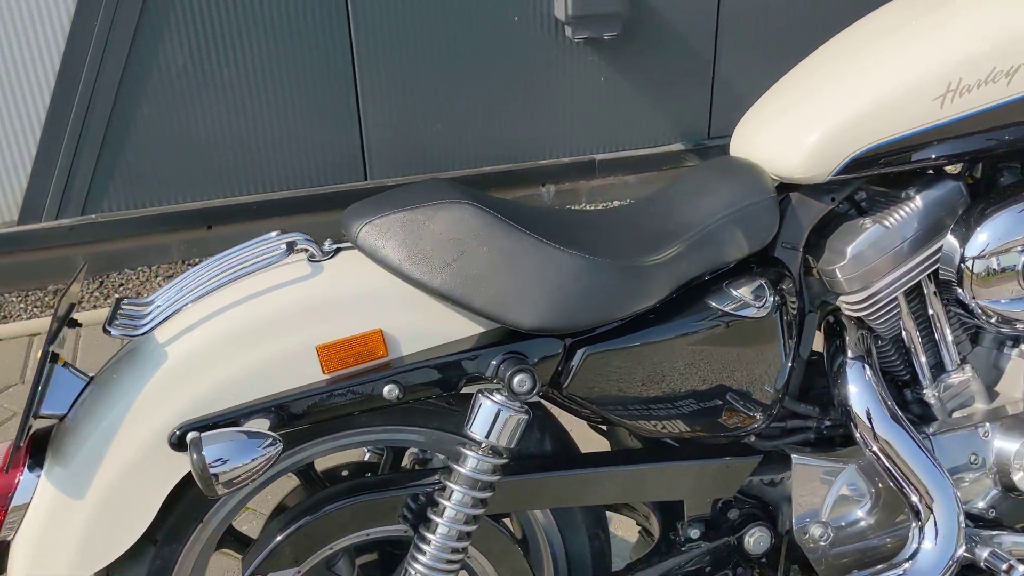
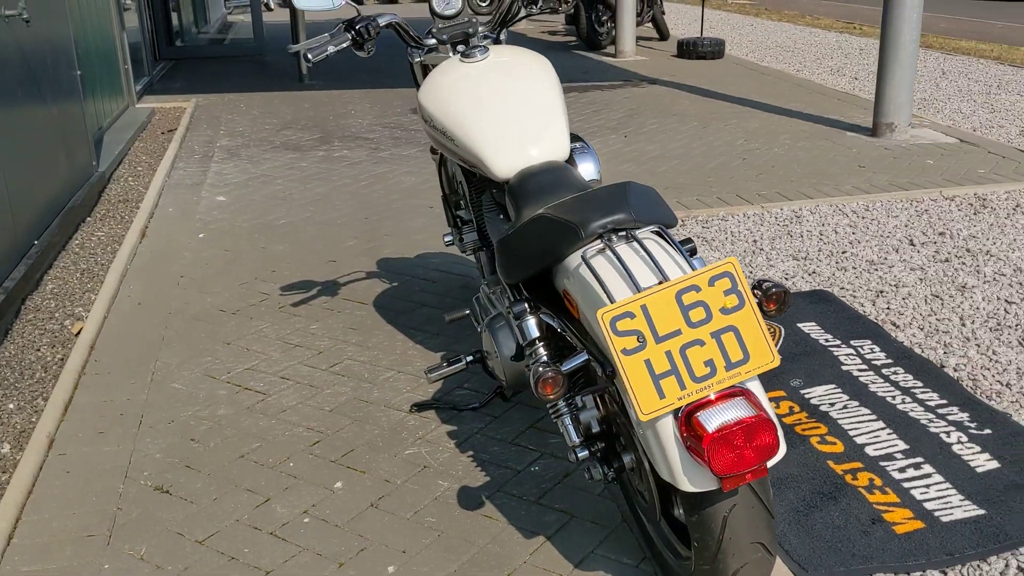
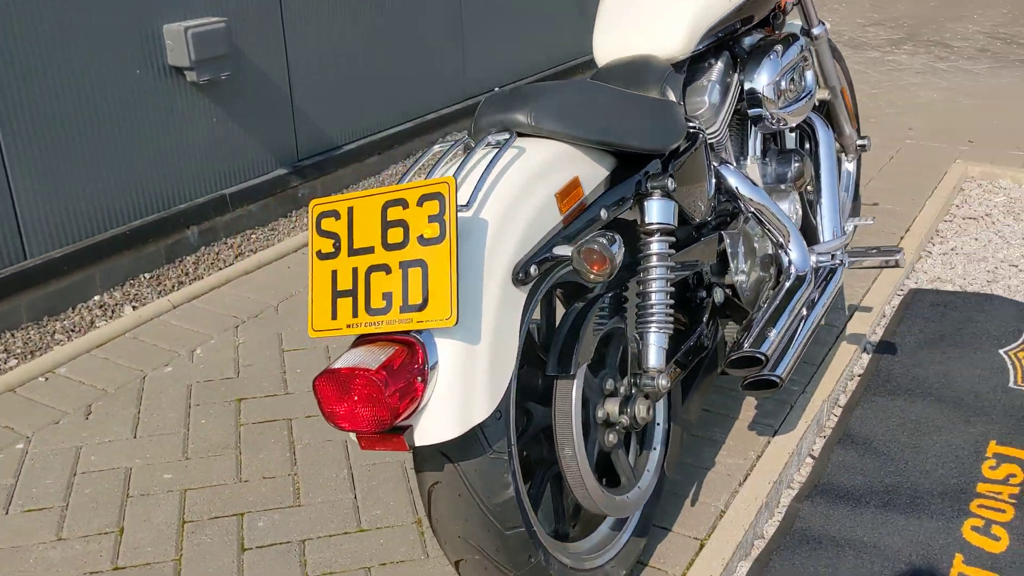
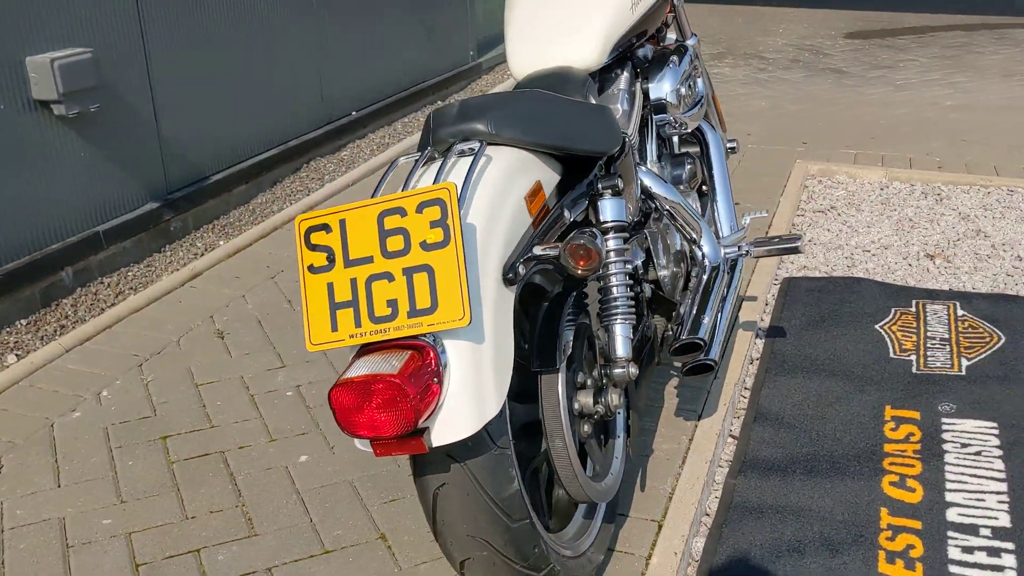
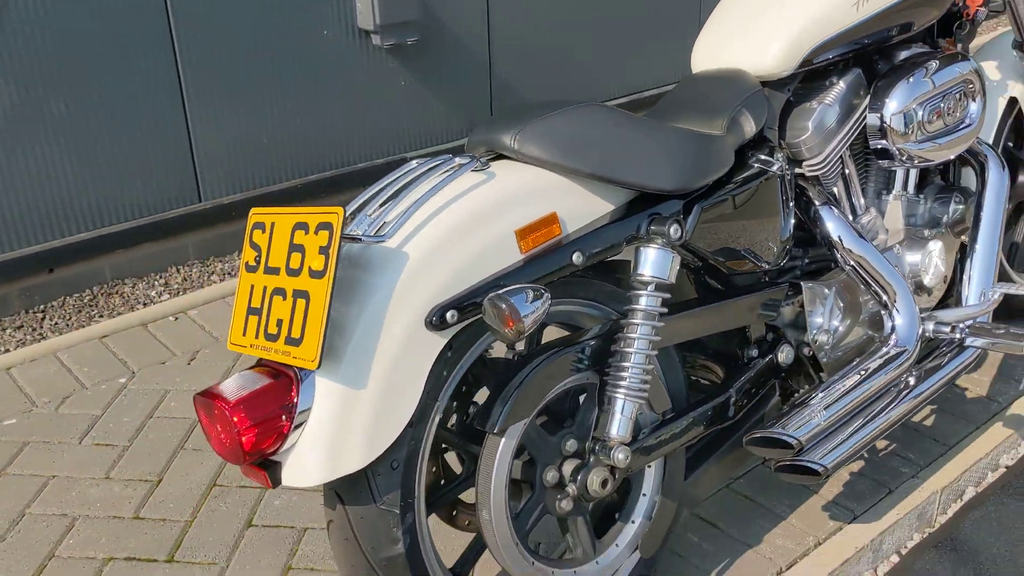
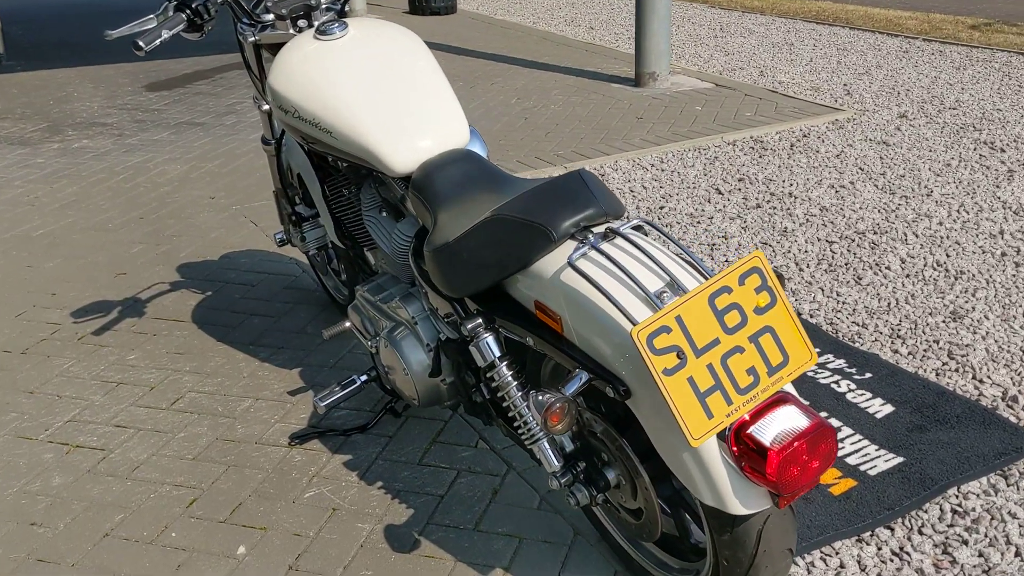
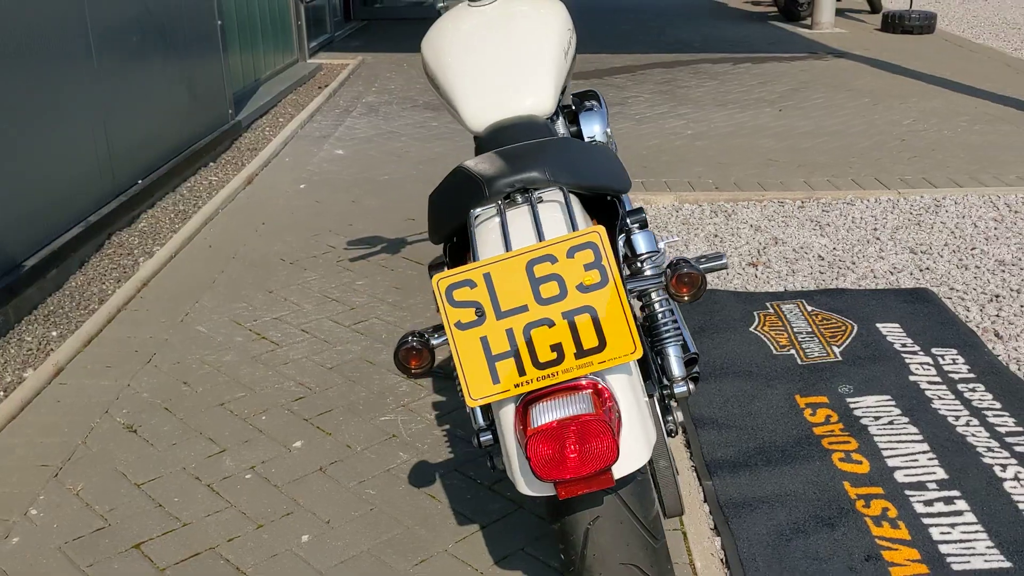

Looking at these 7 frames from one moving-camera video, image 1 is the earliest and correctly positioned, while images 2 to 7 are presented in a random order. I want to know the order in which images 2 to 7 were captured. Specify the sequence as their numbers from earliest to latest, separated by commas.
5, 3, 4, 7, 2, 6
